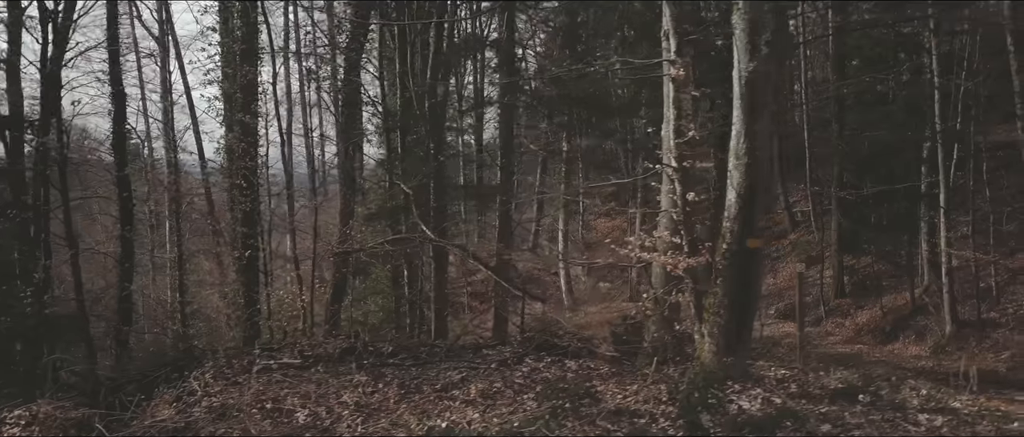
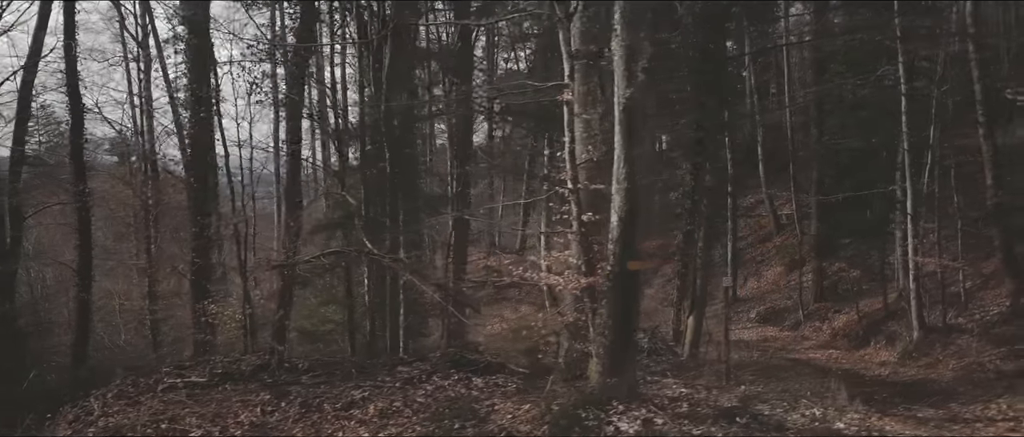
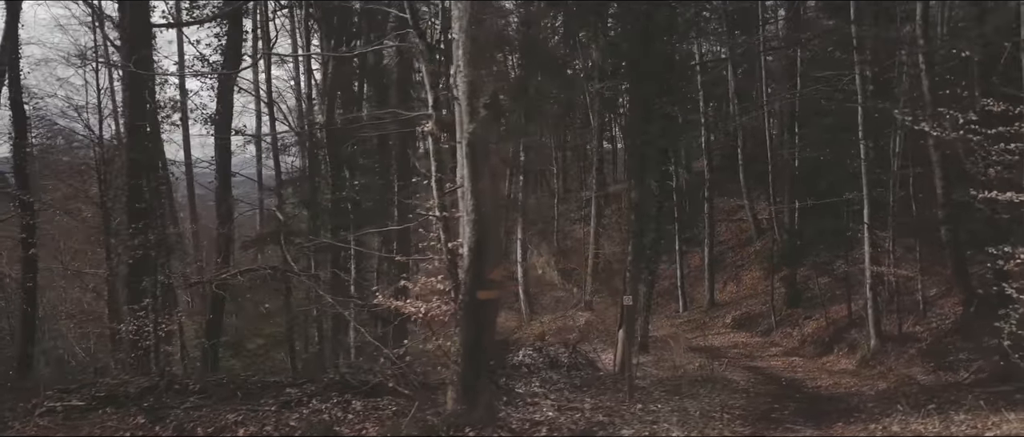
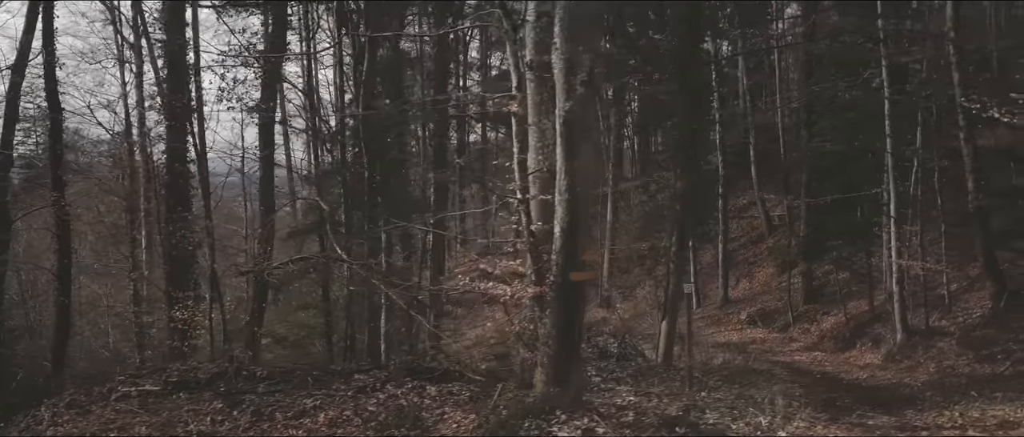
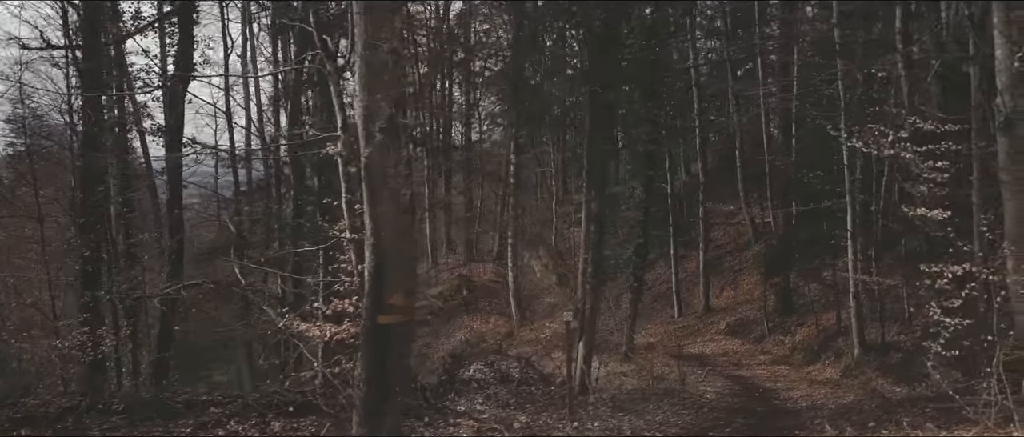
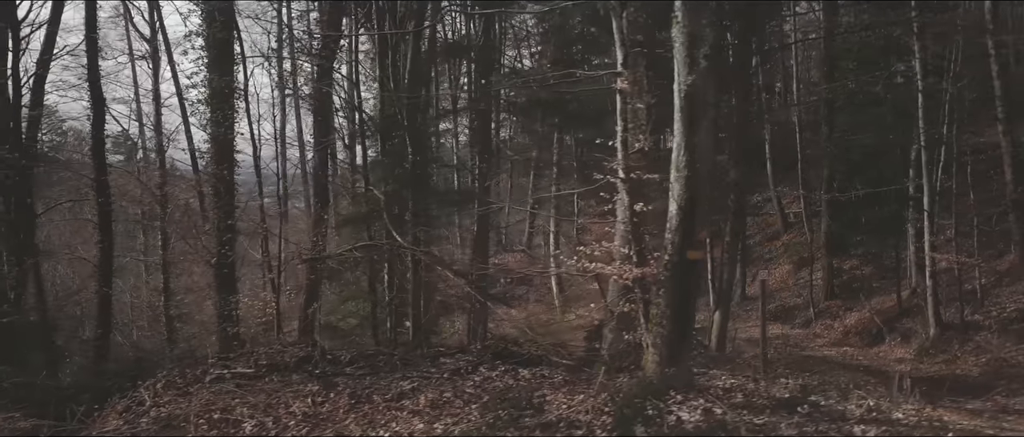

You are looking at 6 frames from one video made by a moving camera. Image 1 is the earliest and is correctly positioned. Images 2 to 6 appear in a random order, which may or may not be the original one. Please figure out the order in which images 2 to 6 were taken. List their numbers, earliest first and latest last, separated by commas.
6, 2, 4, 3, 5
